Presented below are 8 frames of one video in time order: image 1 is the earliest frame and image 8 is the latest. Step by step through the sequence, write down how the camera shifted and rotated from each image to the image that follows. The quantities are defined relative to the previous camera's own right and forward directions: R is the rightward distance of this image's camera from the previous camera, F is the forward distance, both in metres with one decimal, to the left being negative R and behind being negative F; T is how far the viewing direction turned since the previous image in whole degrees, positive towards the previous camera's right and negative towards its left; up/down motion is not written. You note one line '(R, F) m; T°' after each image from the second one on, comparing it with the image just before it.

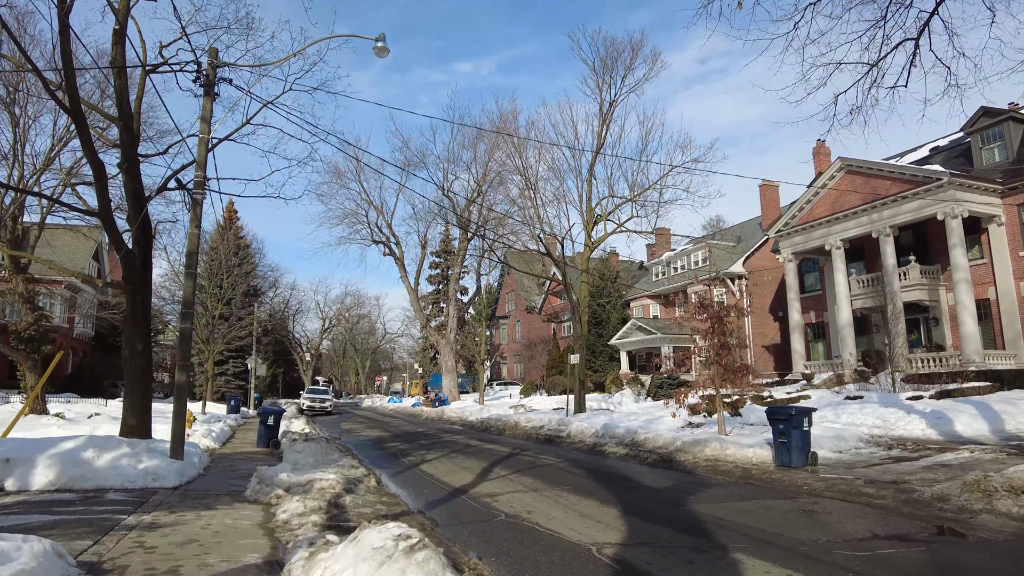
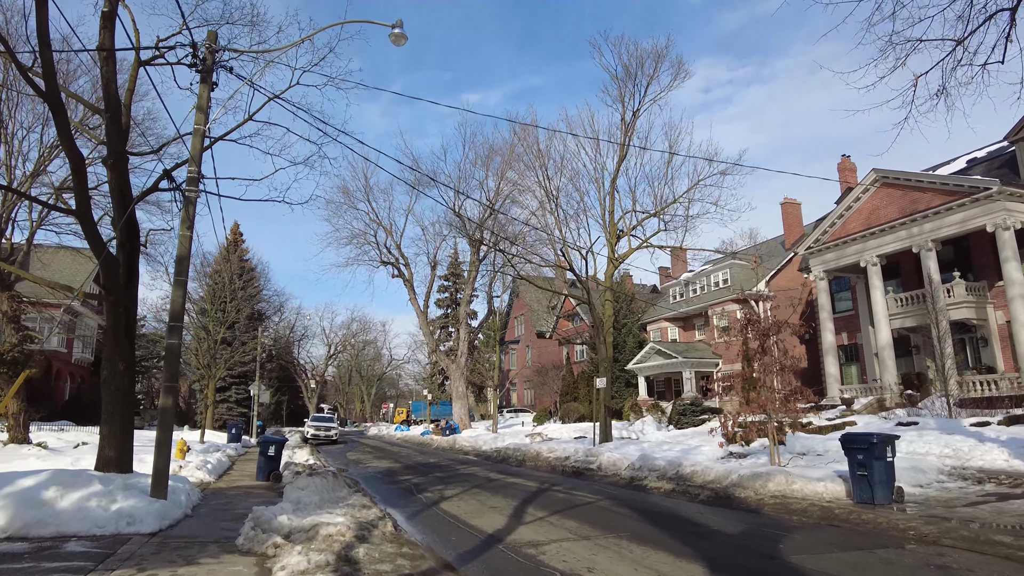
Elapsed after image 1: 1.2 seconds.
(-0.4, +1.4) m; 0°
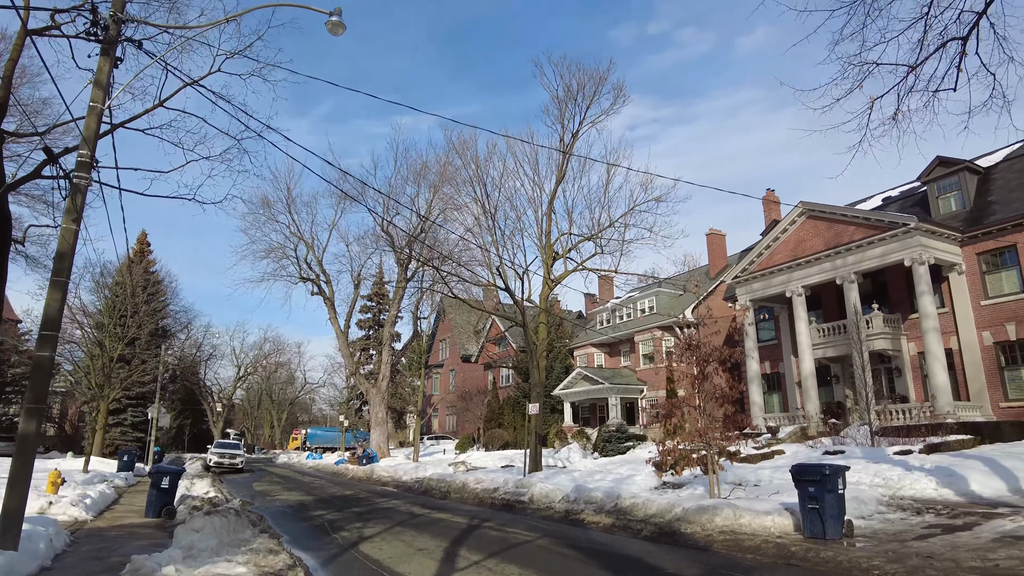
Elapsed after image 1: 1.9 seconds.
(-0.2, +0.9) m; +7°
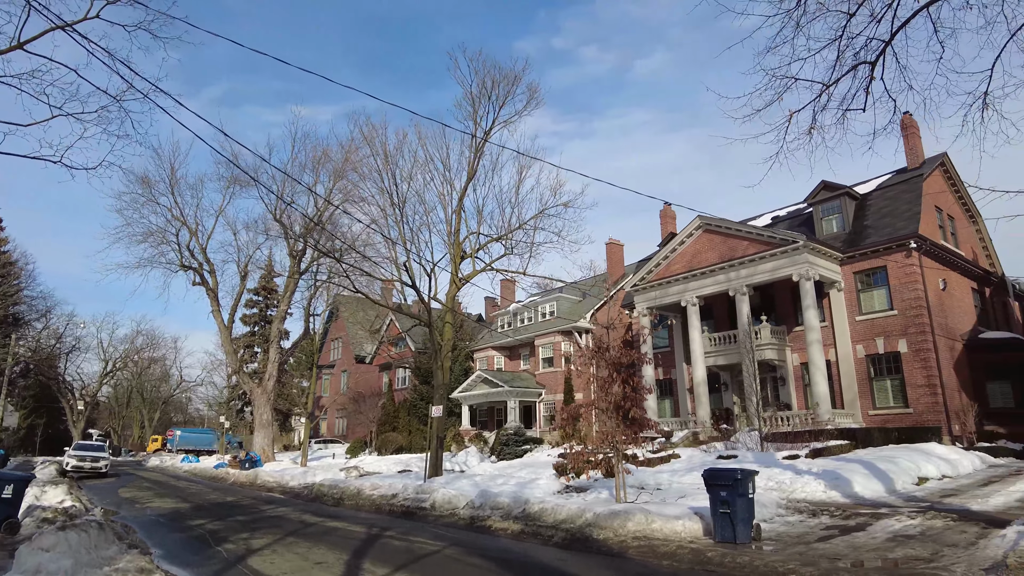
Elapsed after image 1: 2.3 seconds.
(-0.3, +0.5) m; +9°
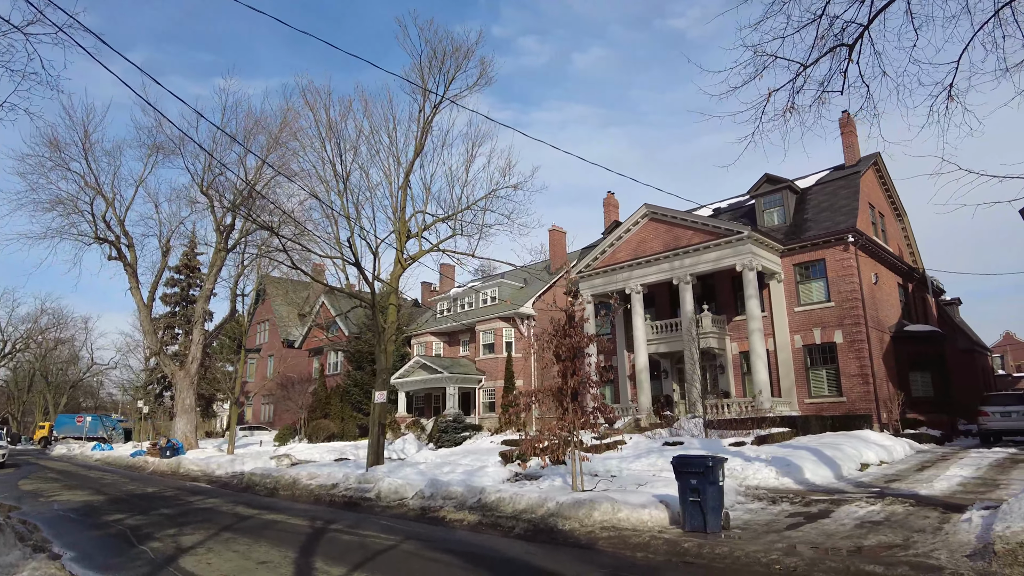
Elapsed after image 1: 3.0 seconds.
(-0.5, +0.6) m; +6°
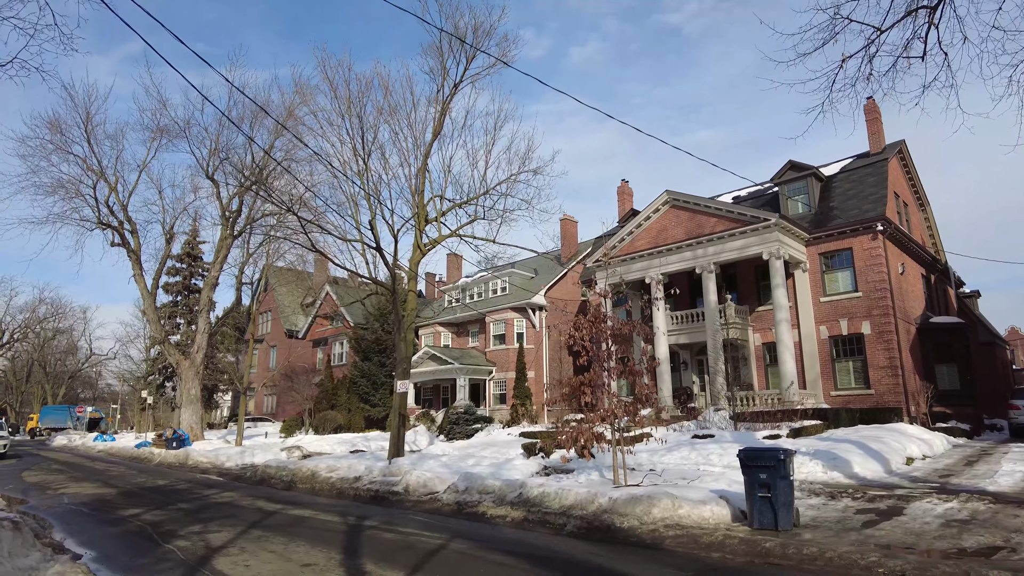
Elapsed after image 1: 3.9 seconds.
(-0.7, +0.7) m; 0°
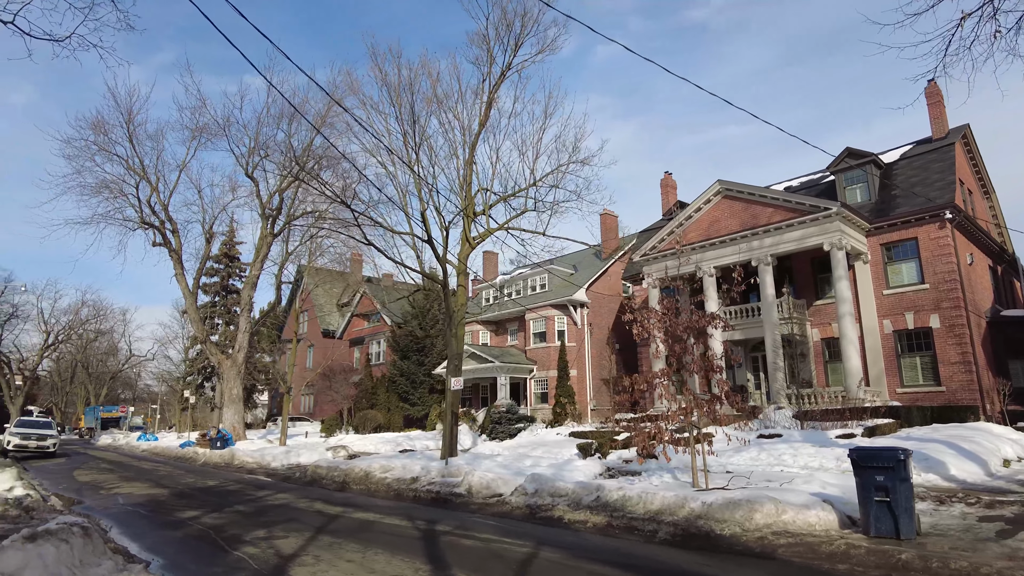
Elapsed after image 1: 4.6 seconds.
(-0.7, +0.6) m; -2°
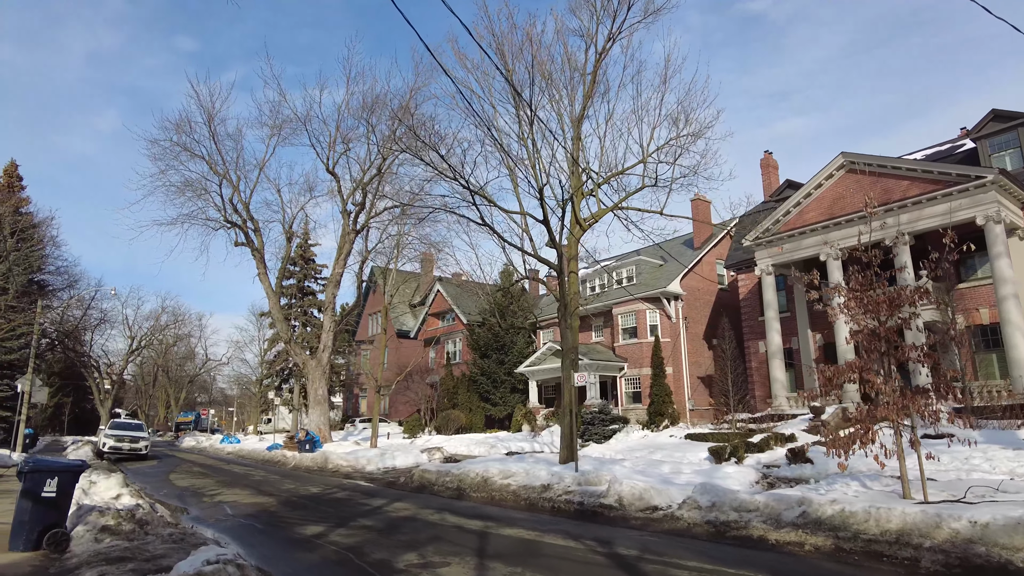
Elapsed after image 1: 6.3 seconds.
(-1.5, +1.5) m; -5°
